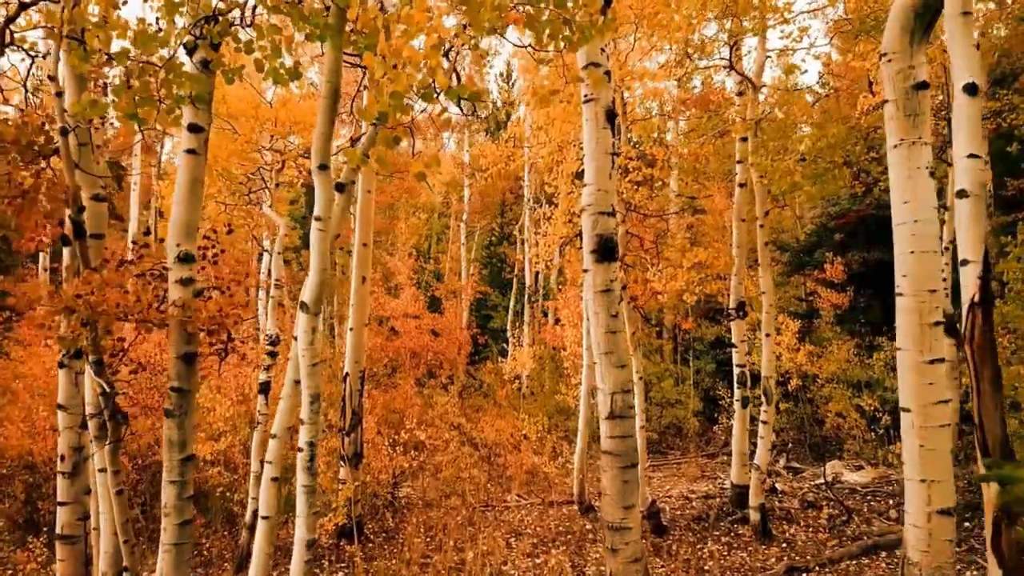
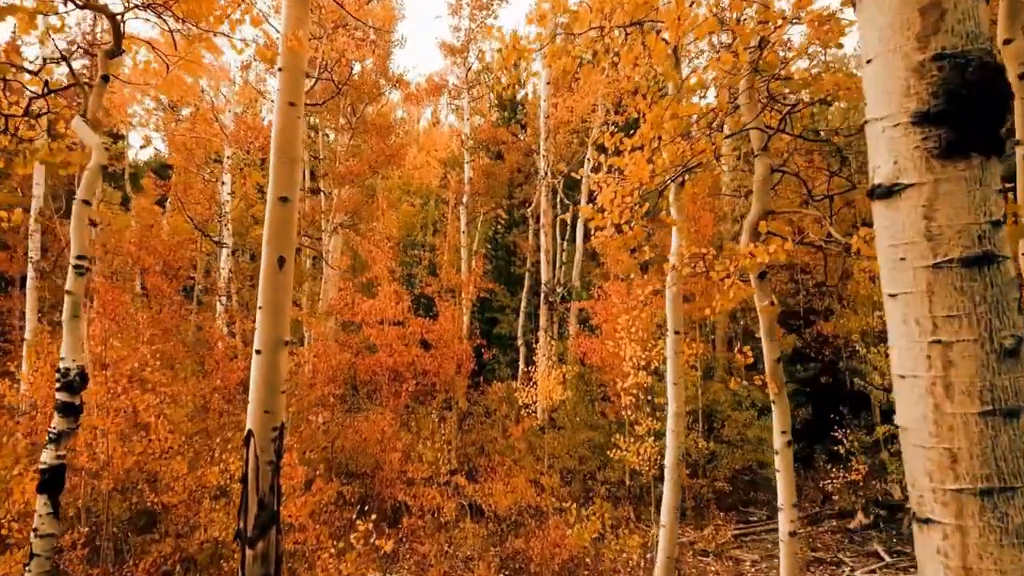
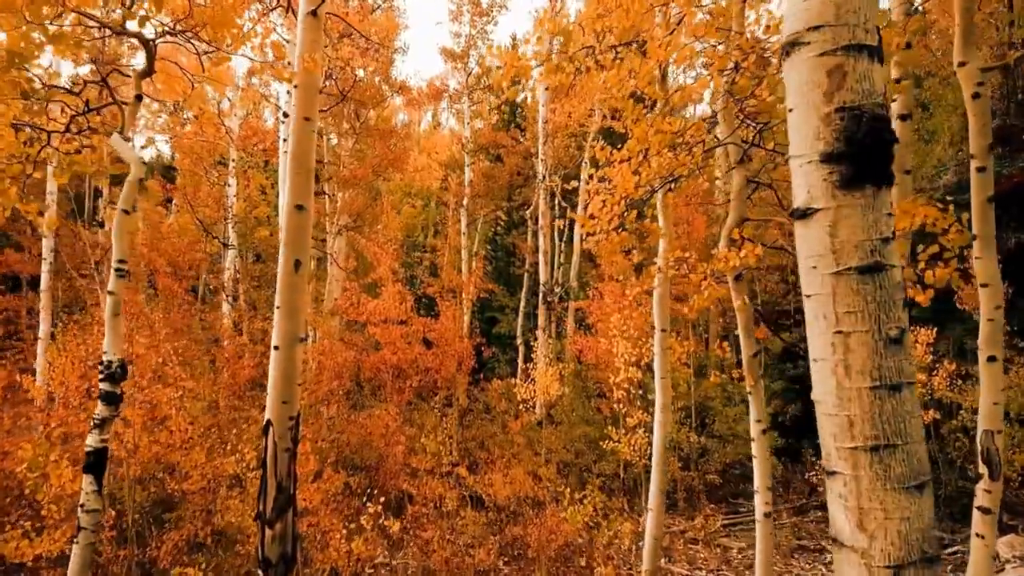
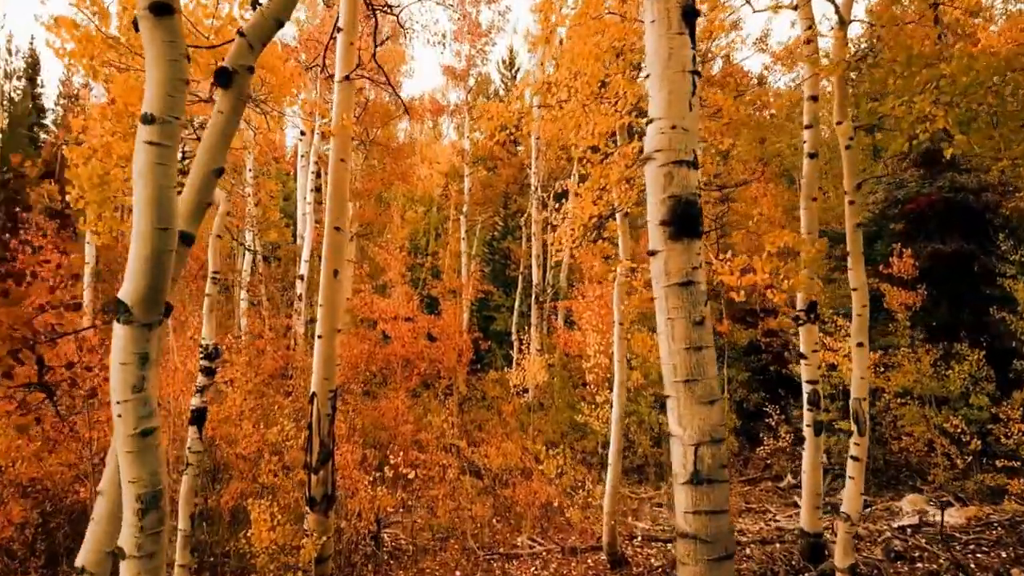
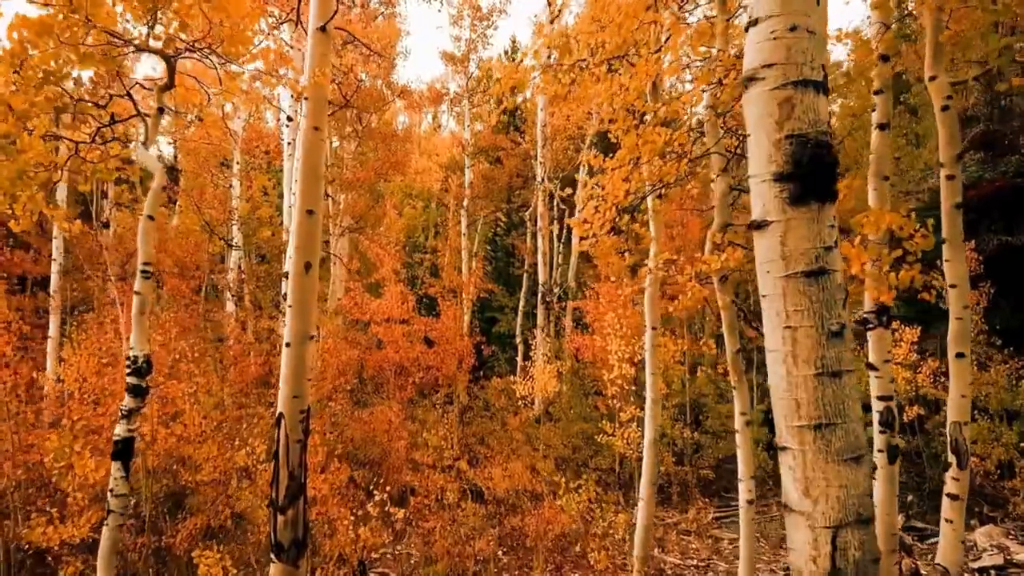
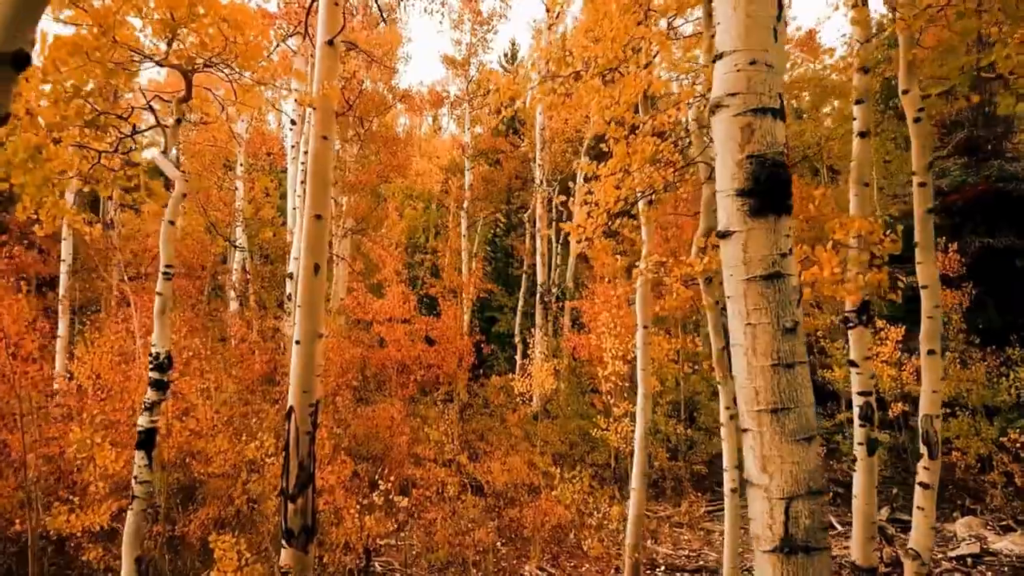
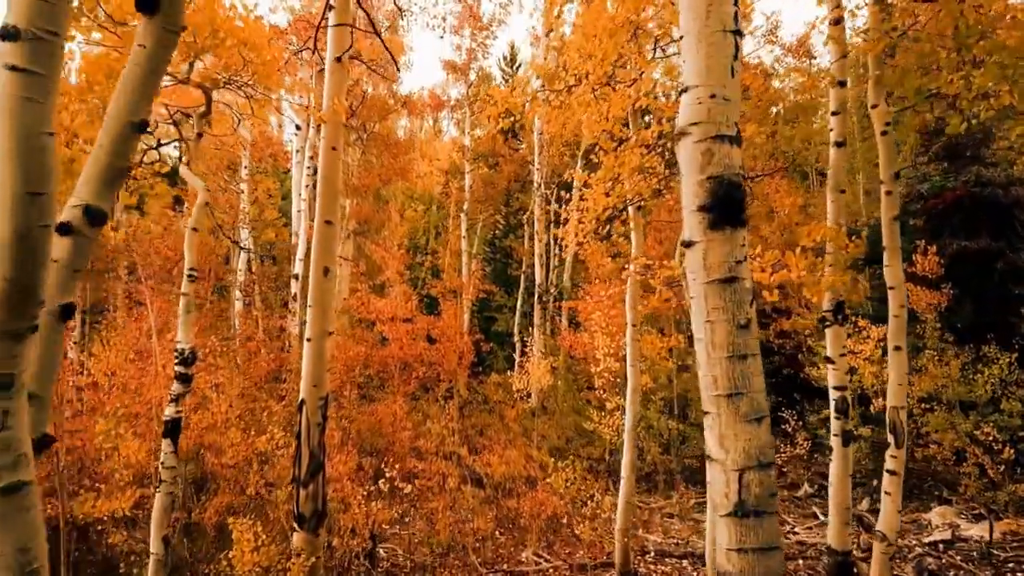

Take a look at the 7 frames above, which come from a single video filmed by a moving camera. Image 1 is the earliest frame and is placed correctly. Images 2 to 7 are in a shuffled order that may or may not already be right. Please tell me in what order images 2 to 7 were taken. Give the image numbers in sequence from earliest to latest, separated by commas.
4, 7, 6, 5, 3, 2
